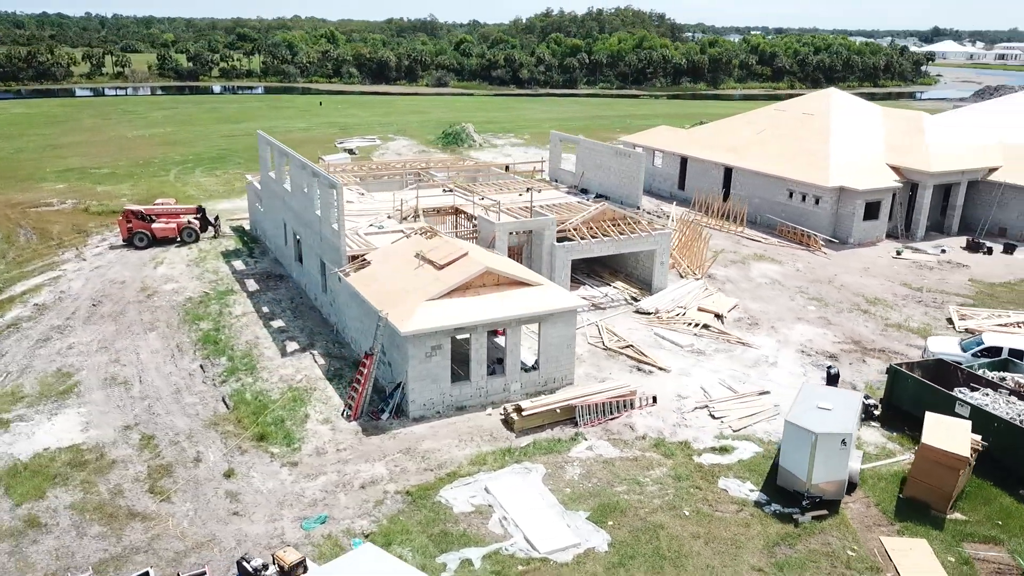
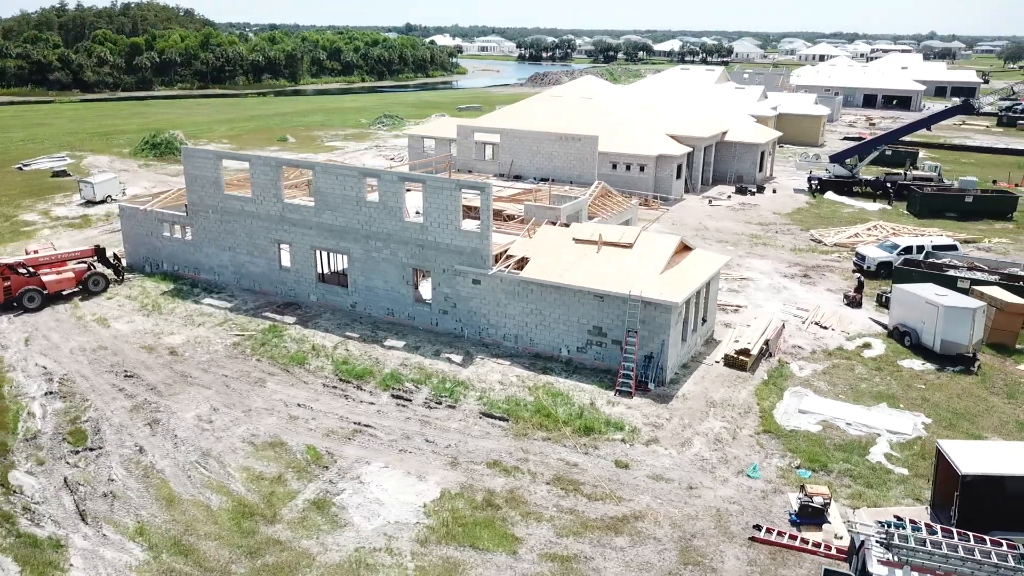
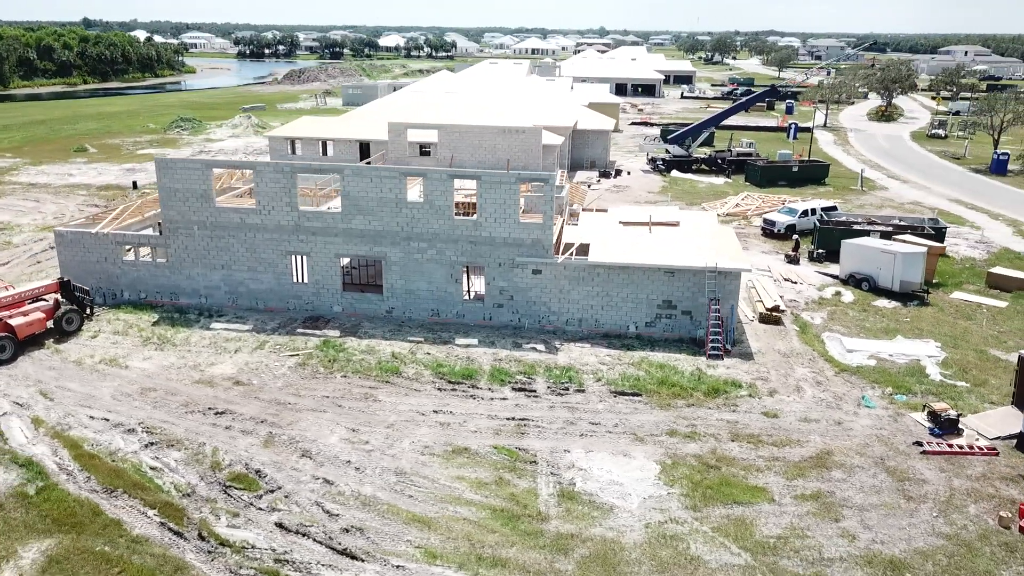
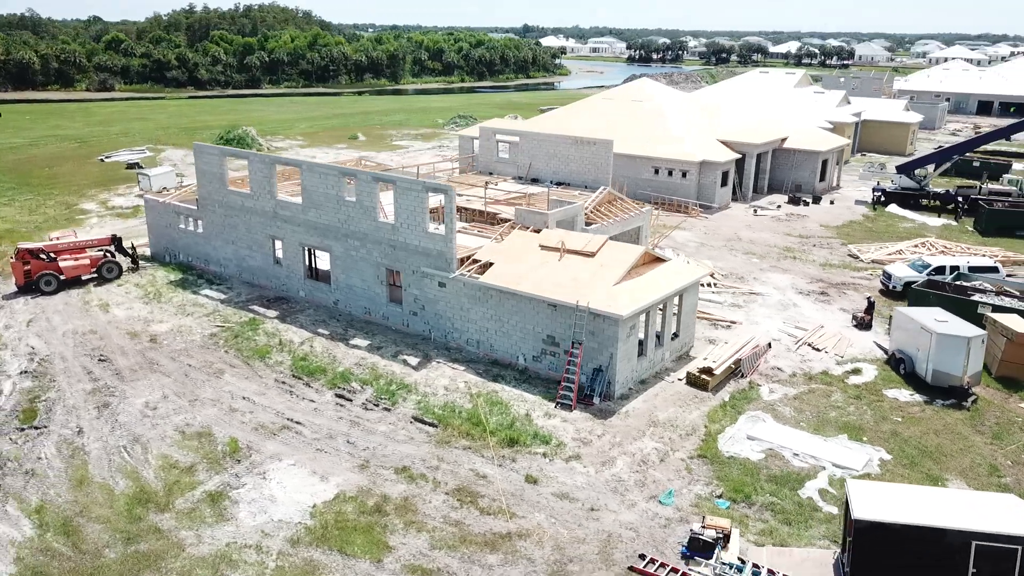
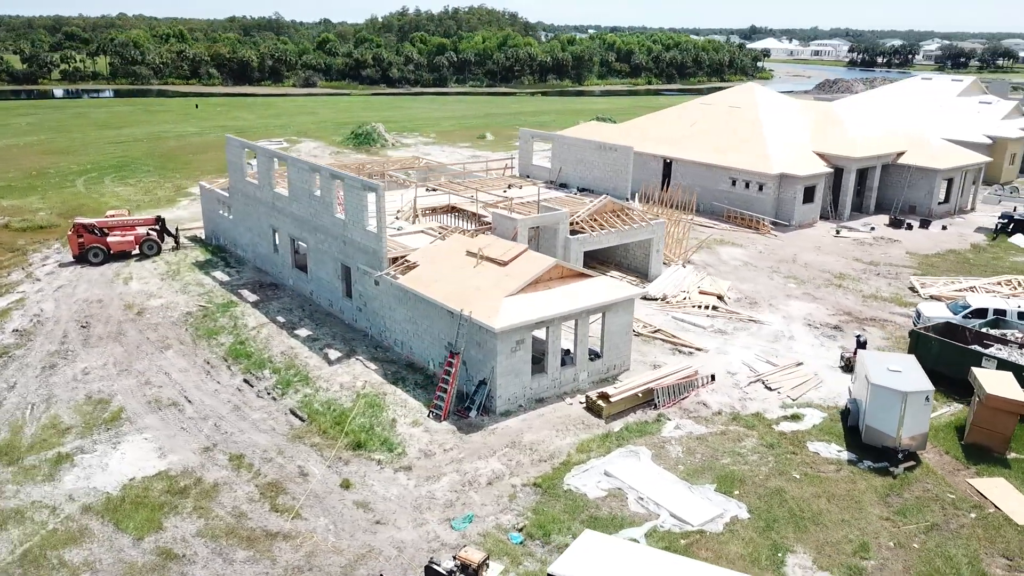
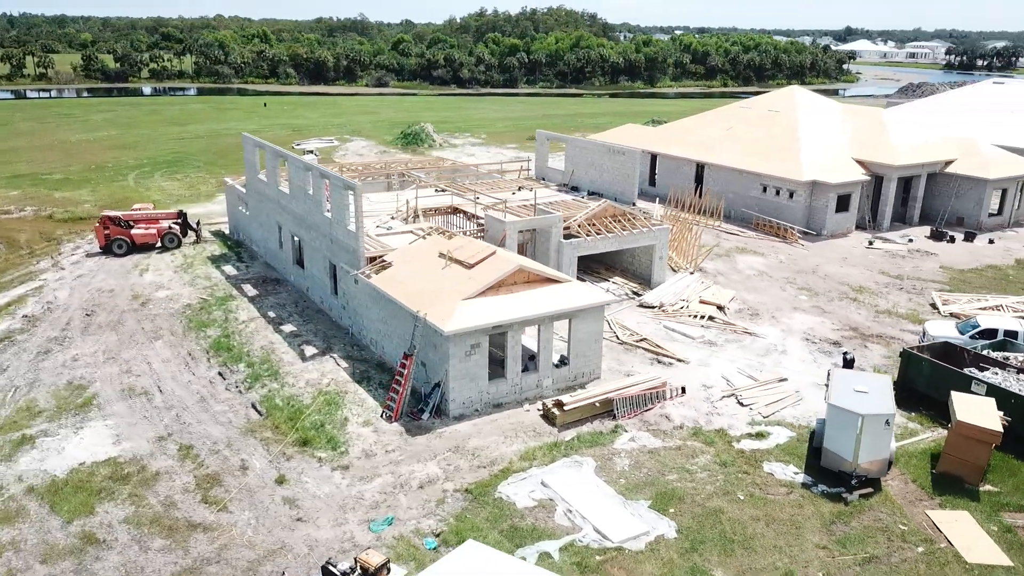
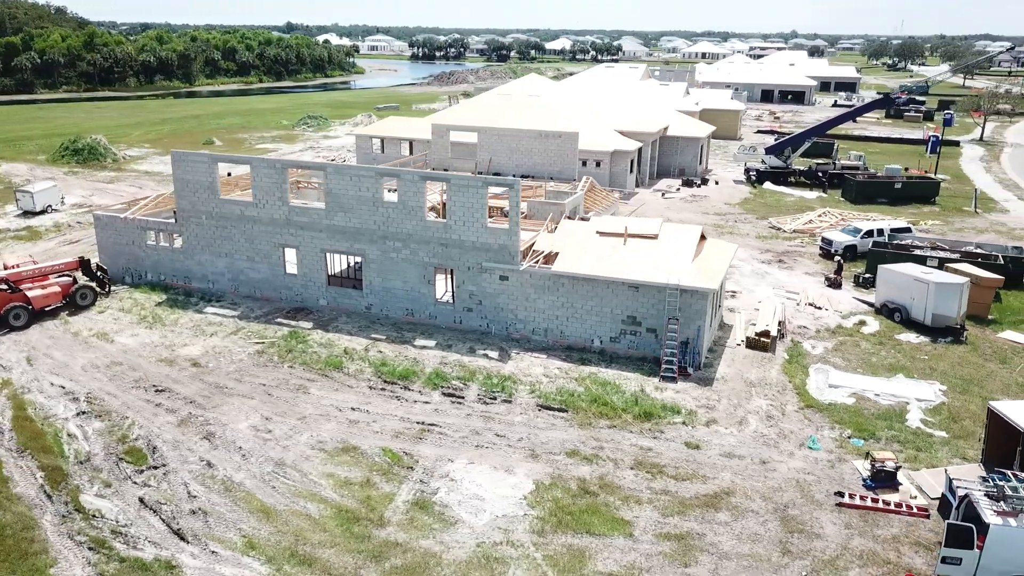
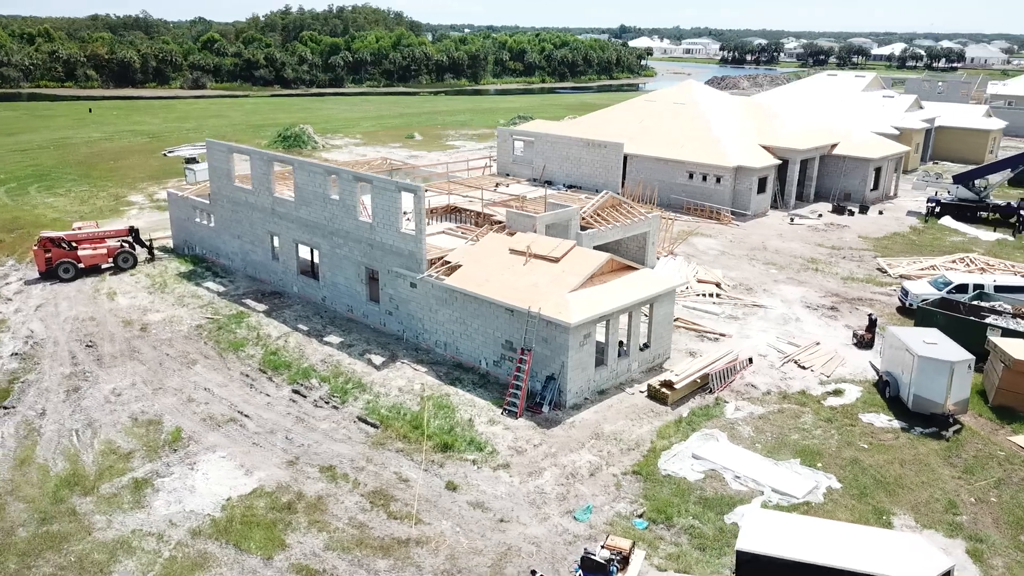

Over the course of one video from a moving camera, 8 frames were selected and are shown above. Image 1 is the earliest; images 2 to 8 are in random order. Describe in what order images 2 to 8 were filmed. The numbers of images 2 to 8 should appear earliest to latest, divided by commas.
6, 5, 8, 4, 2, 7, 3
